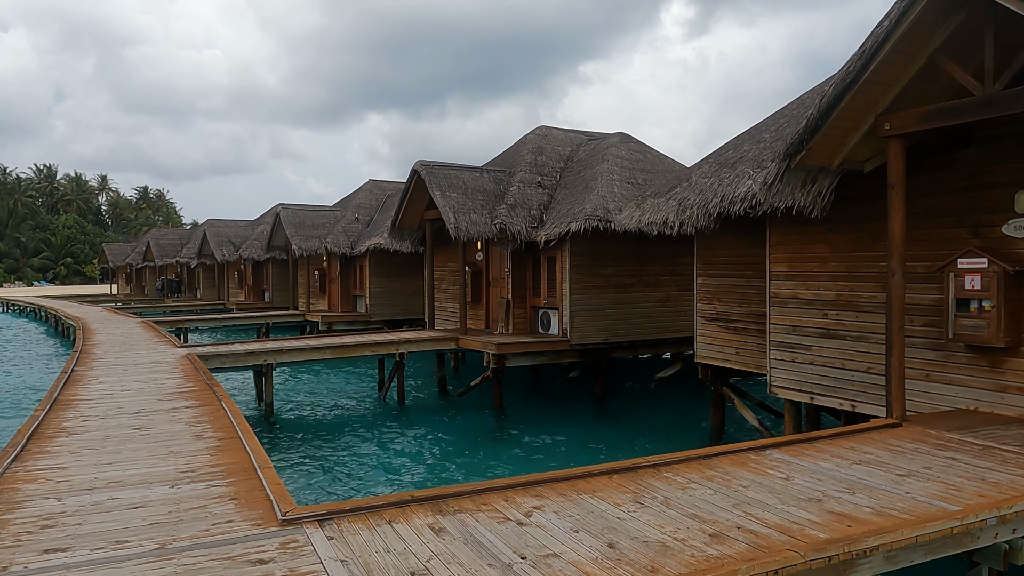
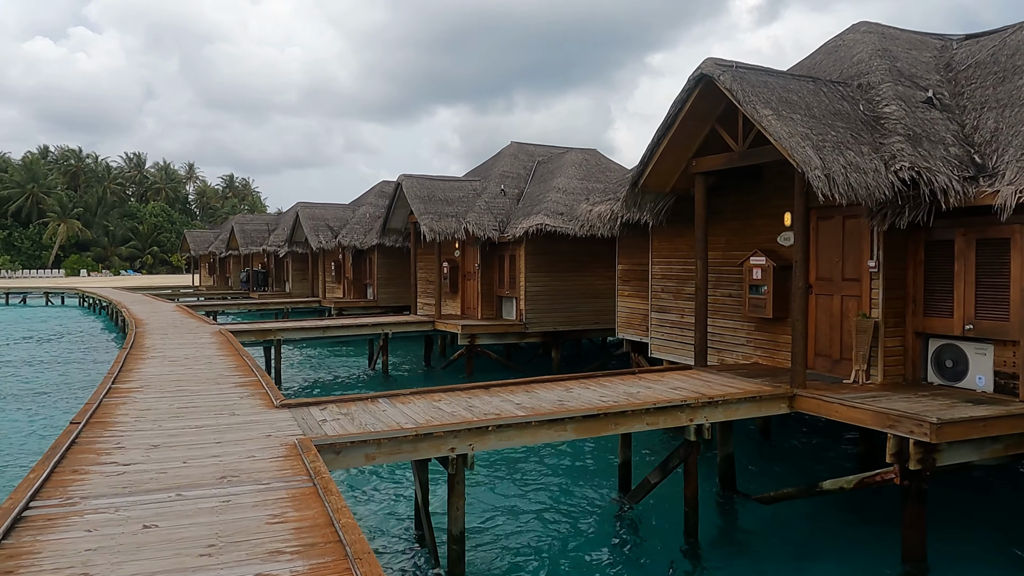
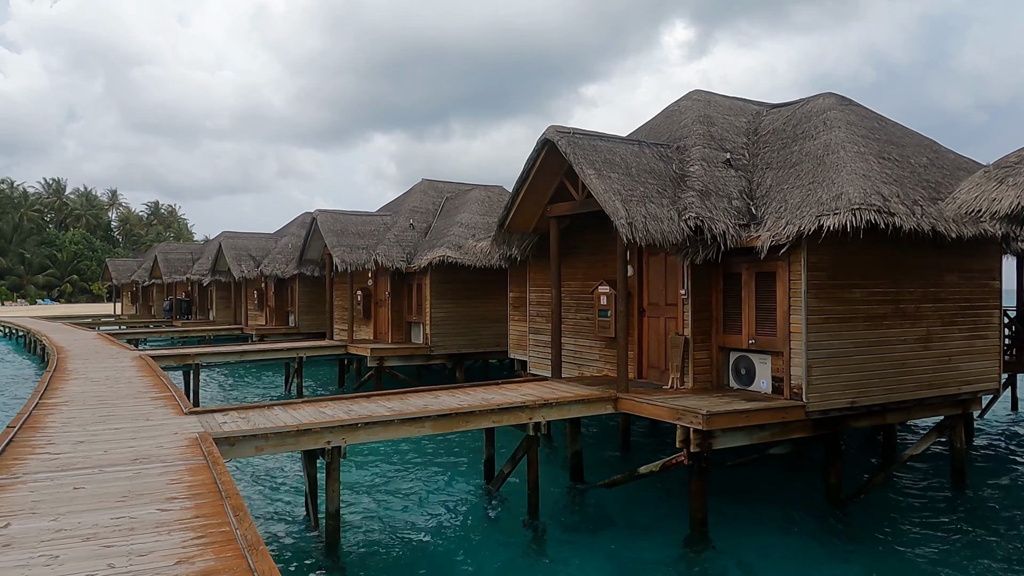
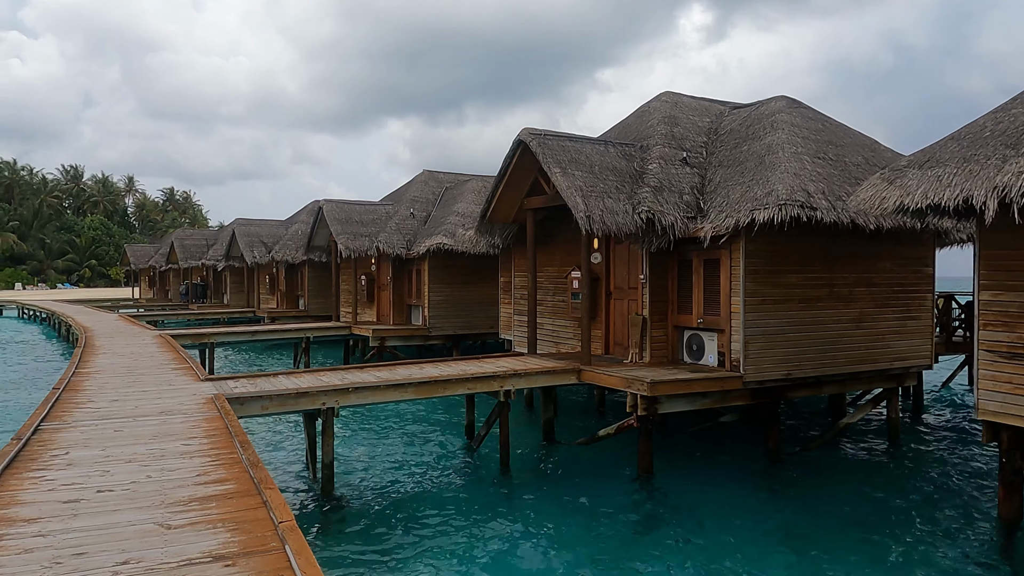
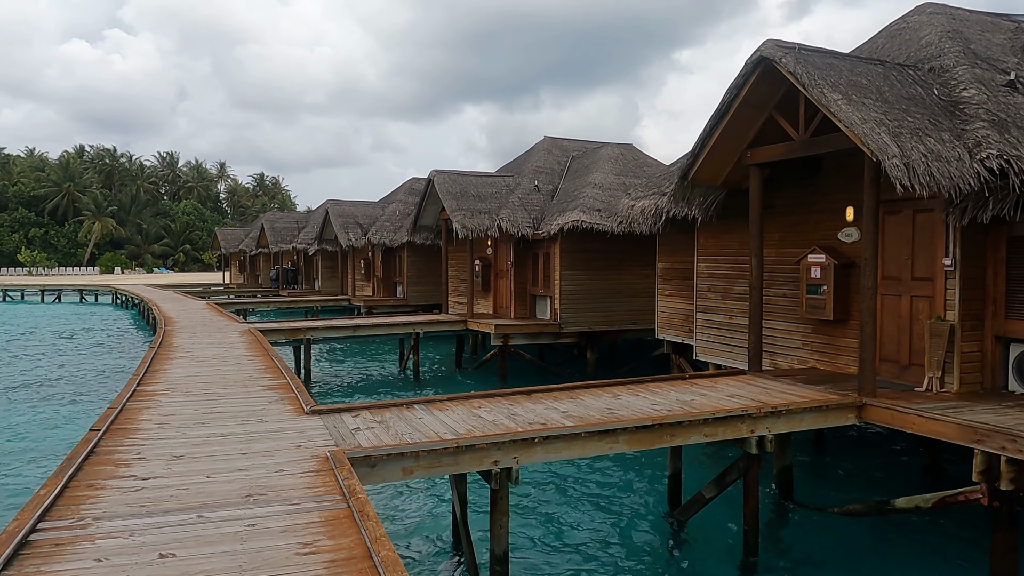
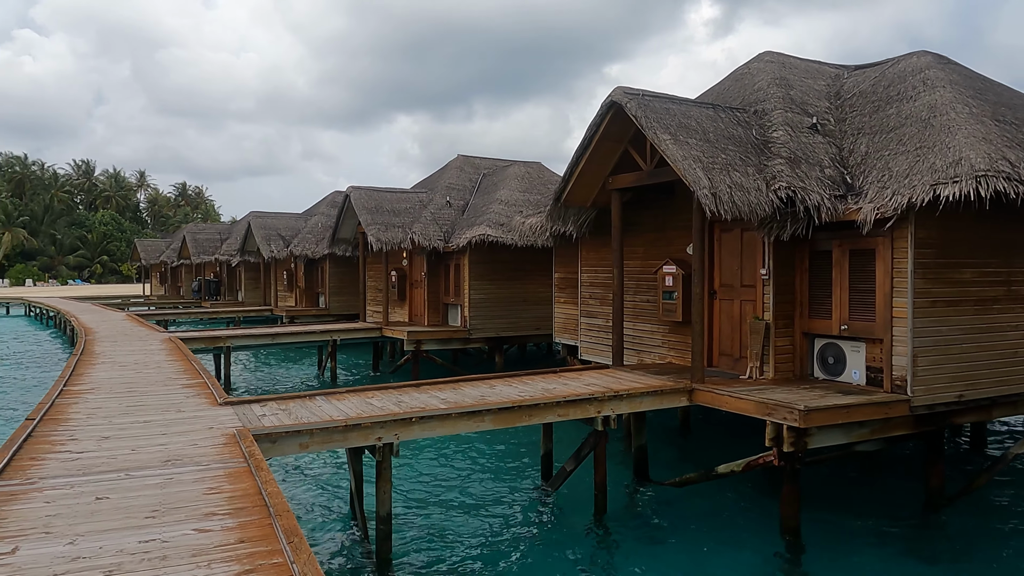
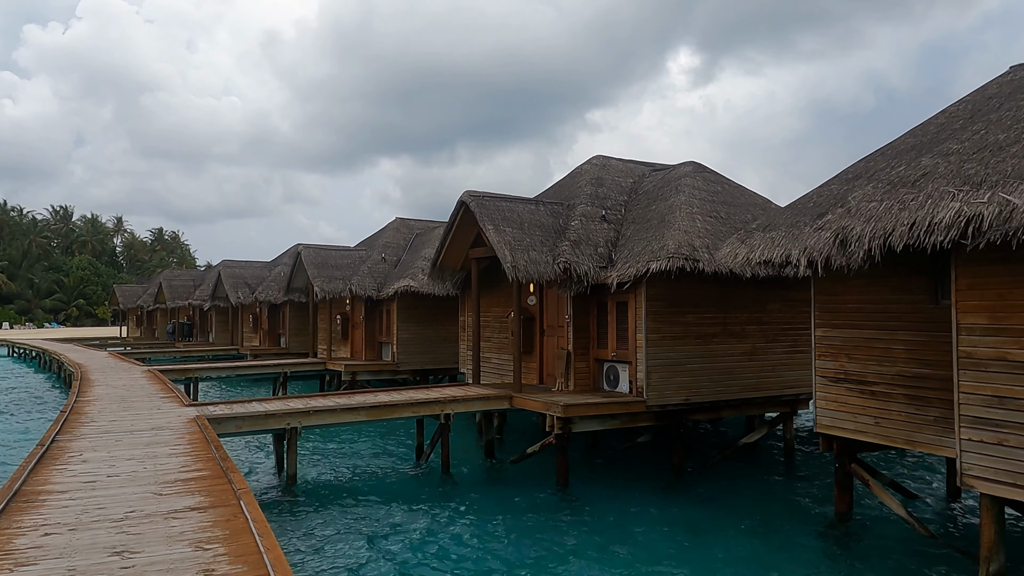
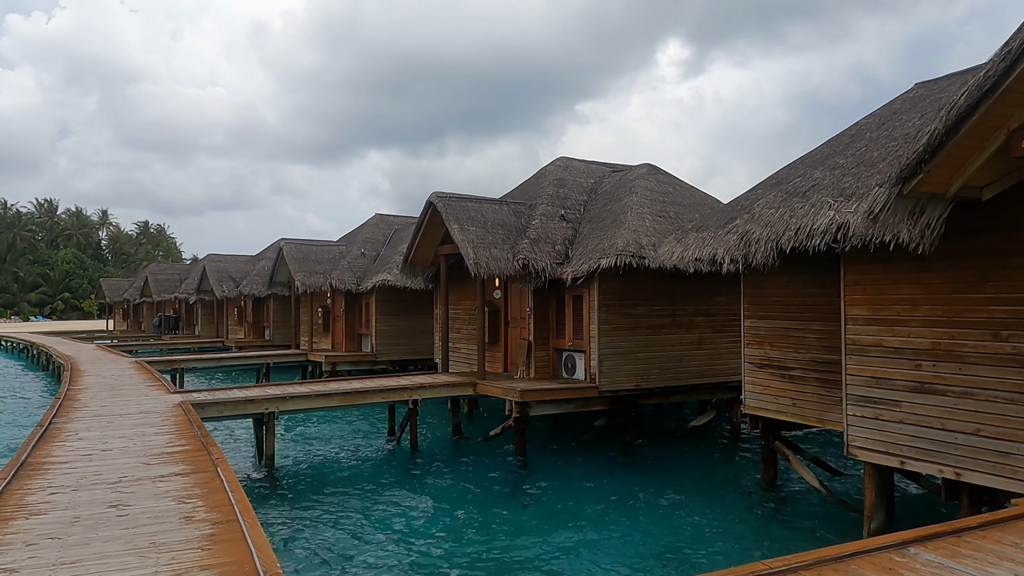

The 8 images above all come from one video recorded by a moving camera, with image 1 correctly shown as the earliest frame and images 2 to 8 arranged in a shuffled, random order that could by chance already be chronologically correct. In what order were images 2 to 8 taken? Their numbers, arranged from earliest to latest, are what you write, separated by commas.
8, 7, 4, 3, 6, 2, 5
